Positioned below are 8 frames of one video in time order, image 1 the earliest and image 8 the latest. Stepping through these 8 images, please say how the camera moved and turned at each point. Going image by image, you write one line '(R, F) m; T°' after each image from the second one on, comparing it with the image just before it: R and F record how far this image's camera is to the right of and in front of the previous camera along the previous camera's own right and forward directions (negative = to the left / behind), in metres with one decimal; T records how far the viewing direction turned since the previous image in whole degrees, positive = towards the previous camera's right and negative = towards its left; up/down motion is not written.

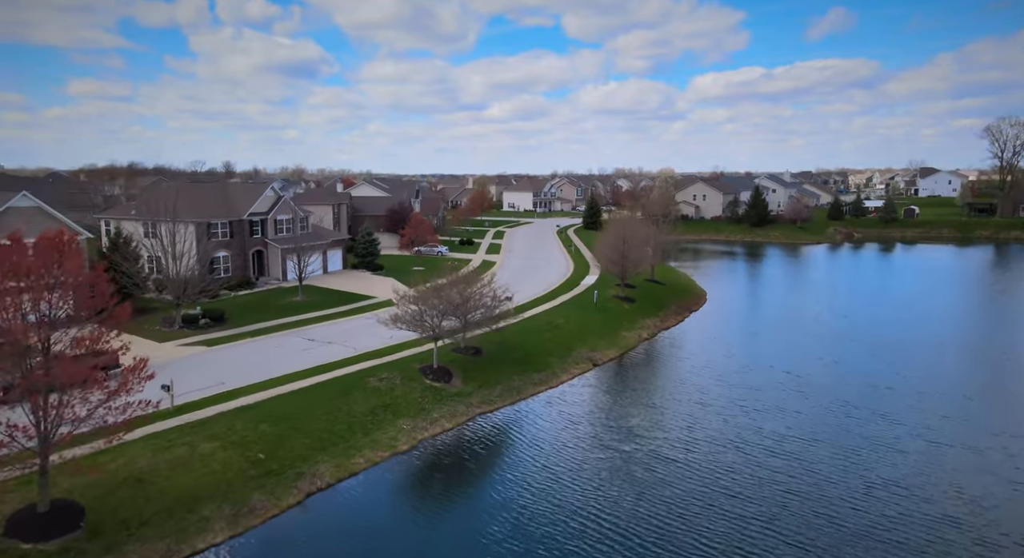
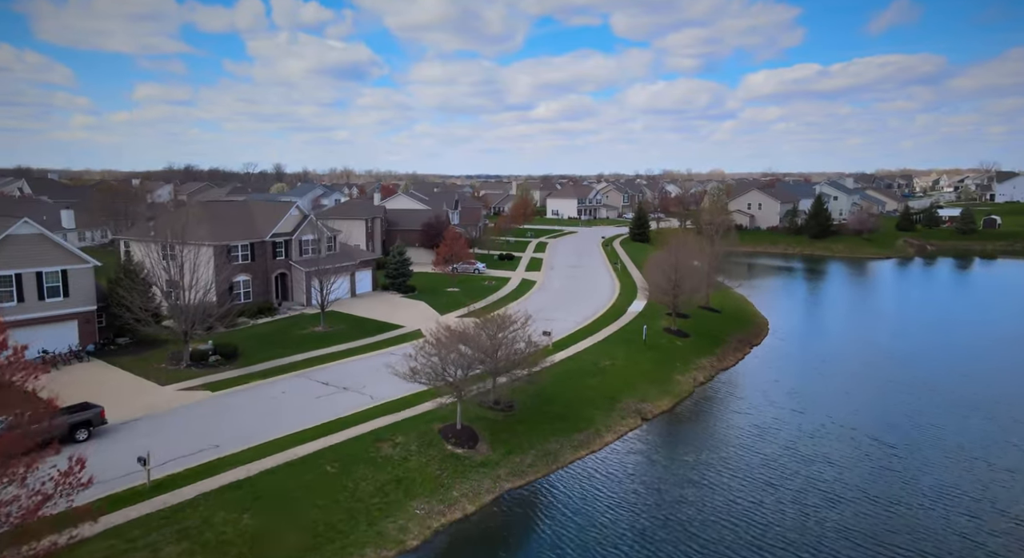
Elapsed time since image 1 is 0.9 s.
(+0.3, +3.5) m; -4°
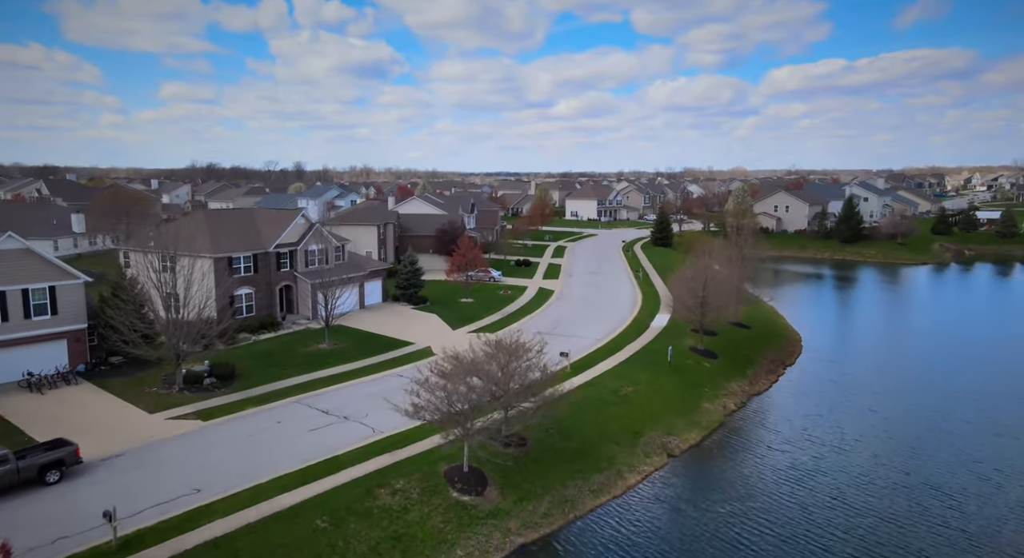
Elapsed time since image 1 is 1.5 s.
(+0.2, +2.1) m; -2°
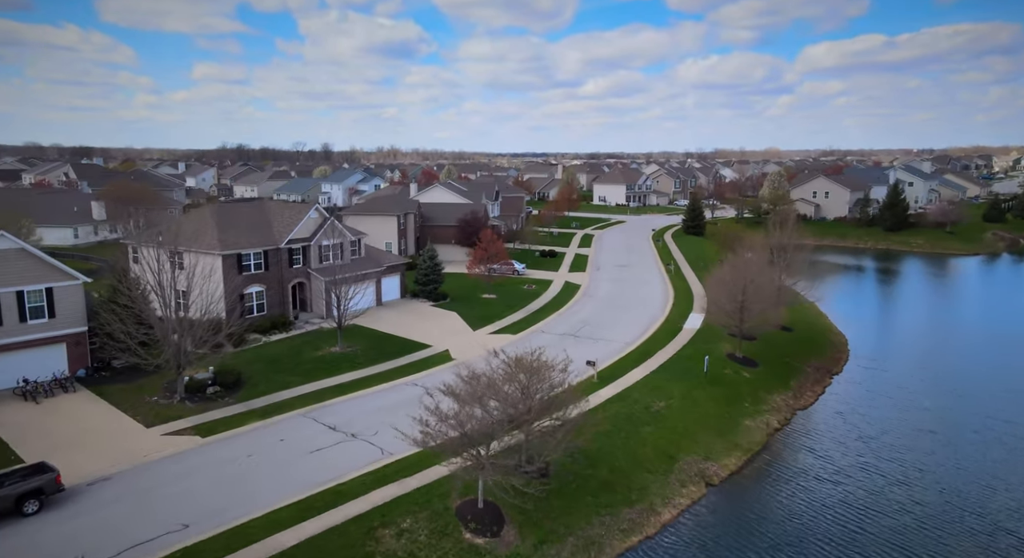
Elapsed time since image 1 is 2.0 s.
(+0.1, +2.2) m; -2°
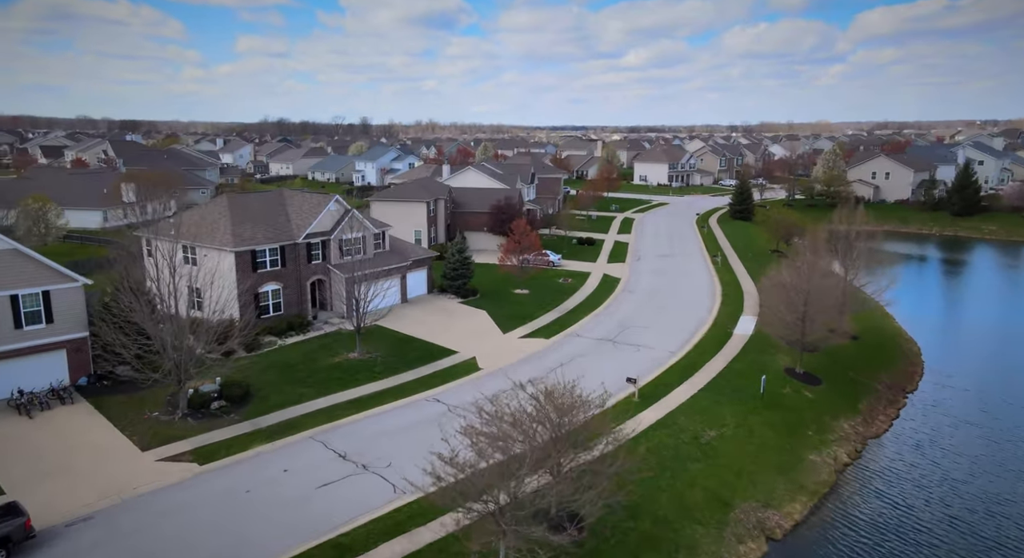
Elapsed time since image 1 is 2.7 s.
(+0.2, +2.8) m; -3°
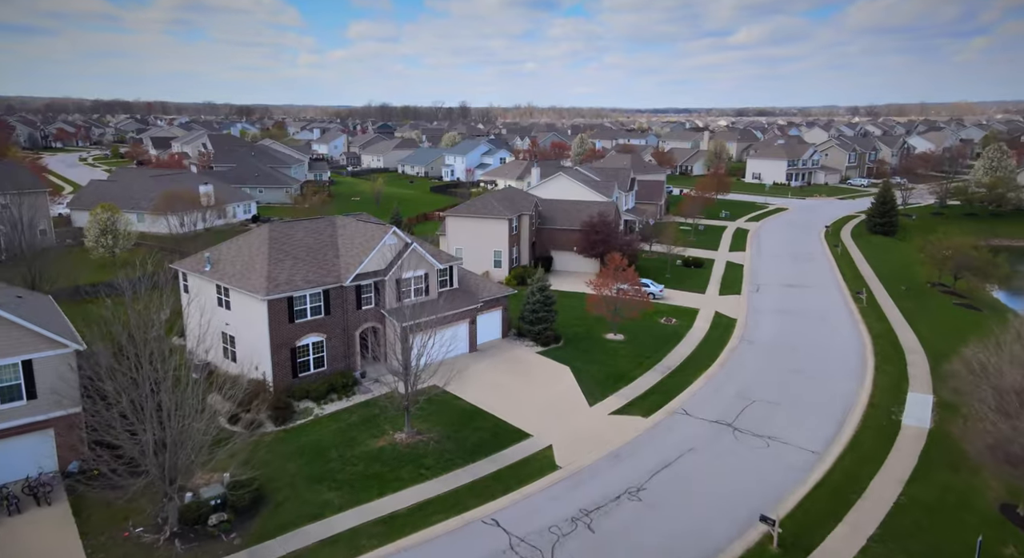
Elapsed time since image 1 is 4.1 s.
(0.0, +6.6) m; -8°
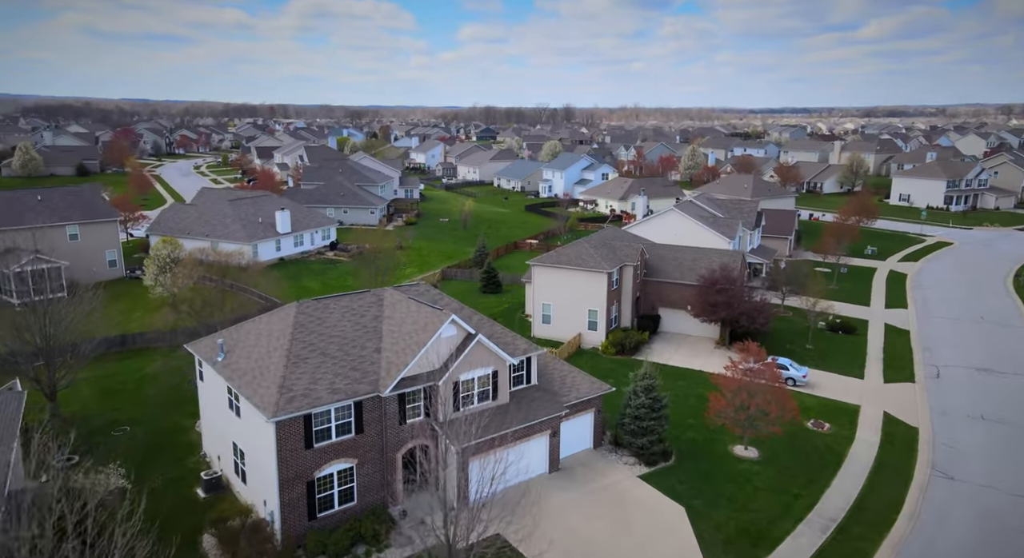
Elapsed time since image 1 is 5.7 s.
(0.0, +7.5) m; -9°
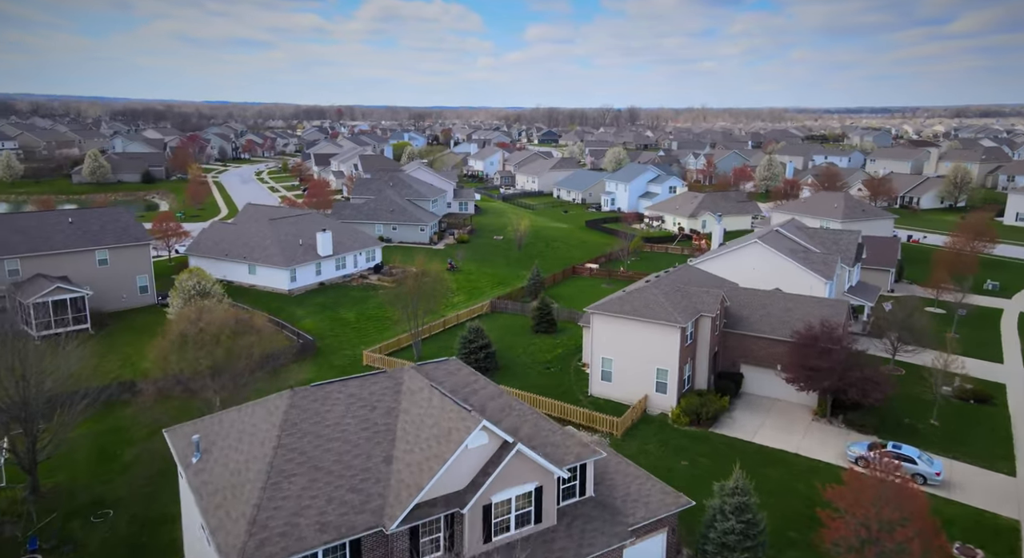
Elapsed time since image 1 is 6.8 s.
(+0.2, +5.2) m; -5°
